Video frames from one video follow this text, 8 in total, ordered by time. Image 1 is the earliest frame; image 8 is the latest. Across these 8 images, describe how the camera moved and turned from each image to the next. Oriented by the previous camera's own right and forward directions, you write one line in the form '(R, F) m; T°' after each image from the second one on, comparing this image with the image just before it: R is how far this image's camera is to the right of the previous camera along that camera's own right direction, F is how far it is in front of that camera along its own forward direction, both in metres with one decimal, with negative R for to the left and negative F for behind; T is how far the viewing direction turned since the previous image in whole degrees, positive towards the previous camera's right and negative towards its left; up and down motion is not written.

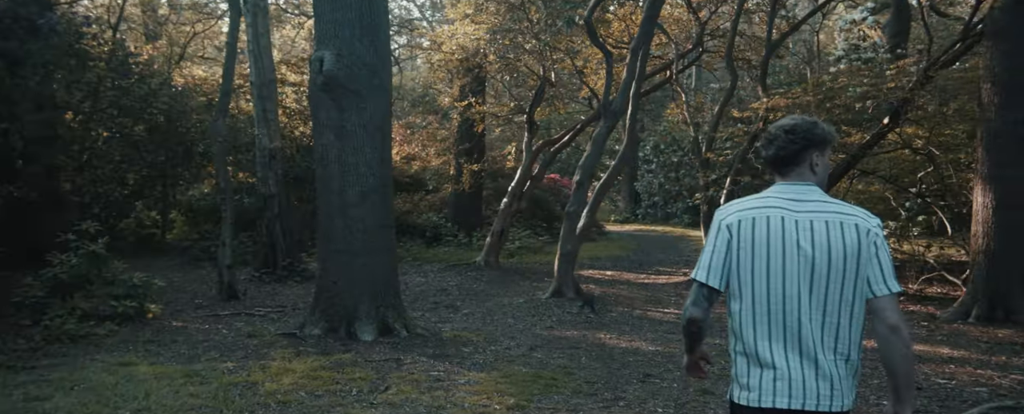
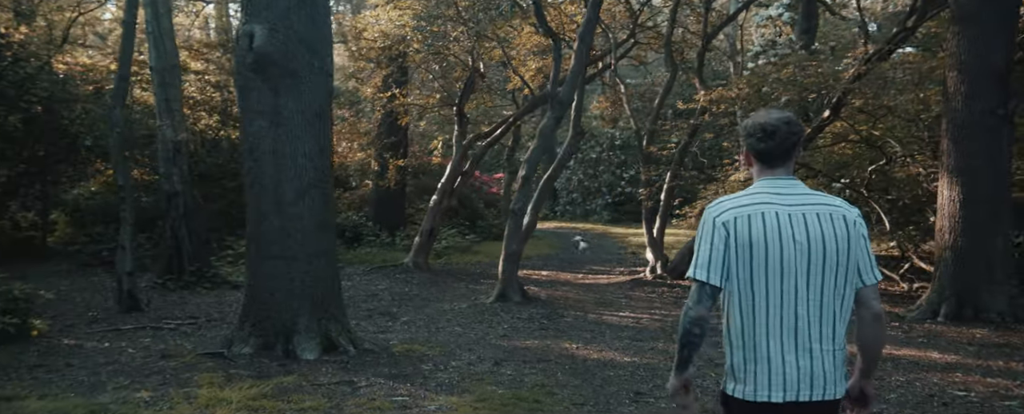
(-0.6, +0.9) m; +7°
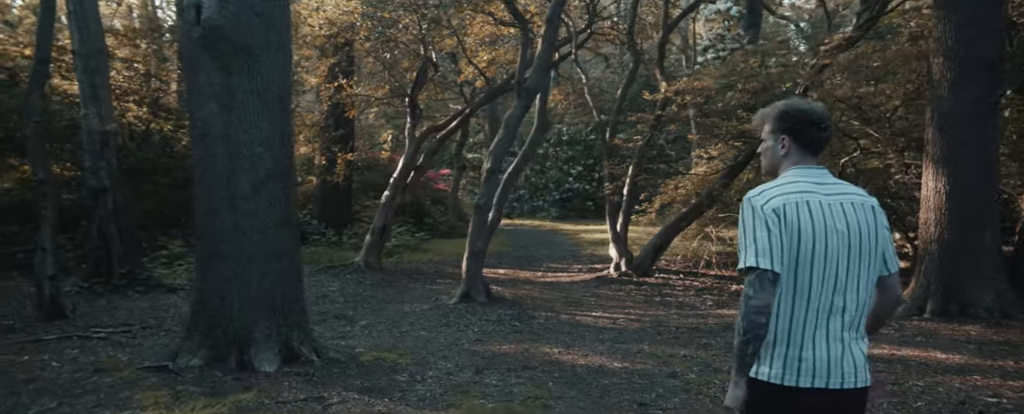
(-0.4, +0.7) m; +5°
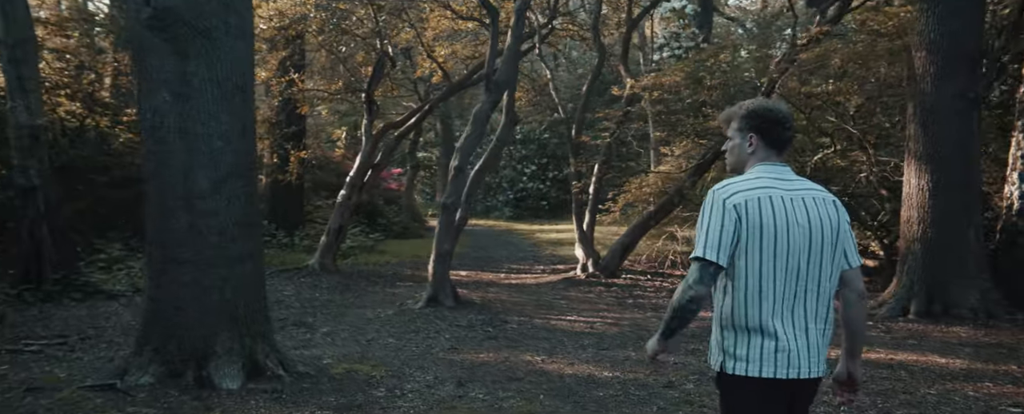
(-0.3, +0.5) m; +4°
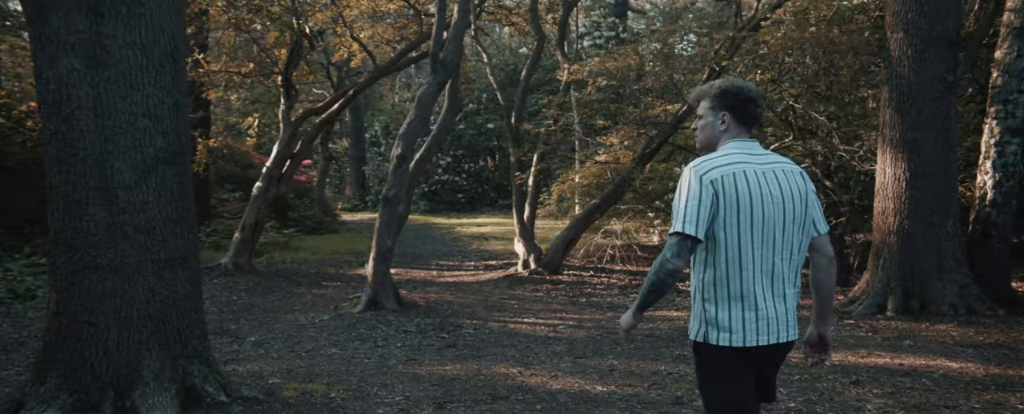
(-0.6, +0.9) m; +7°
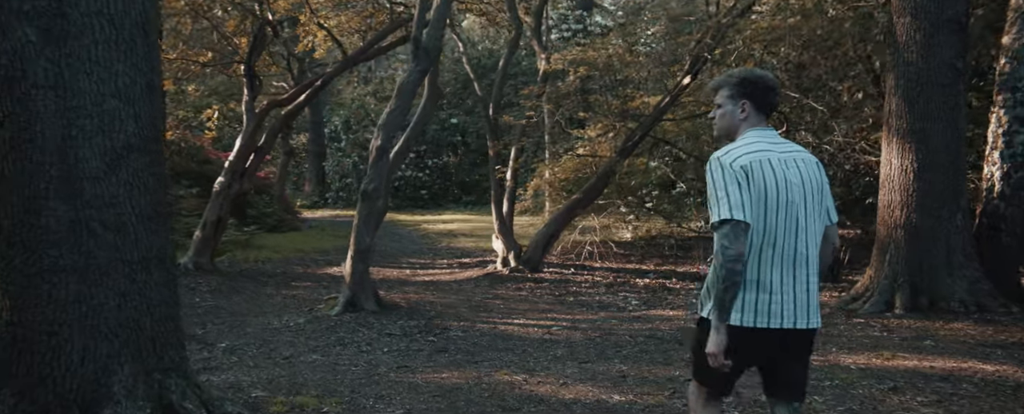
(-0.4, +0.5) m; +3°
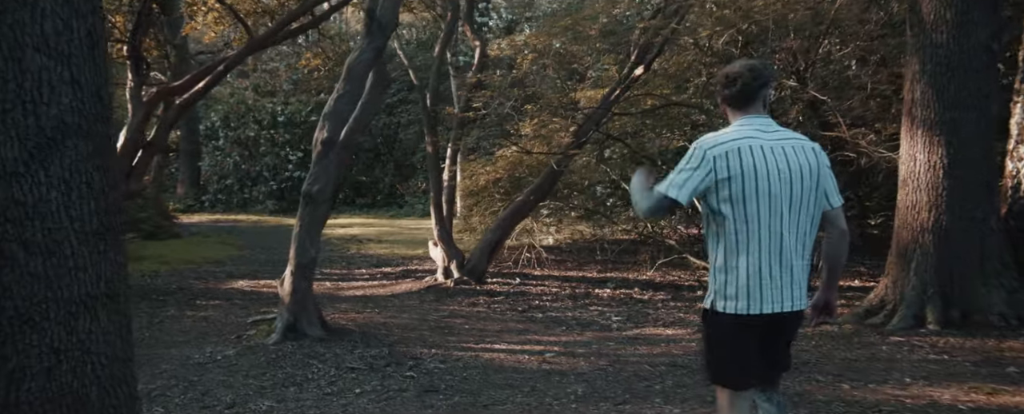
(-1.0, +1.4) m; +9°
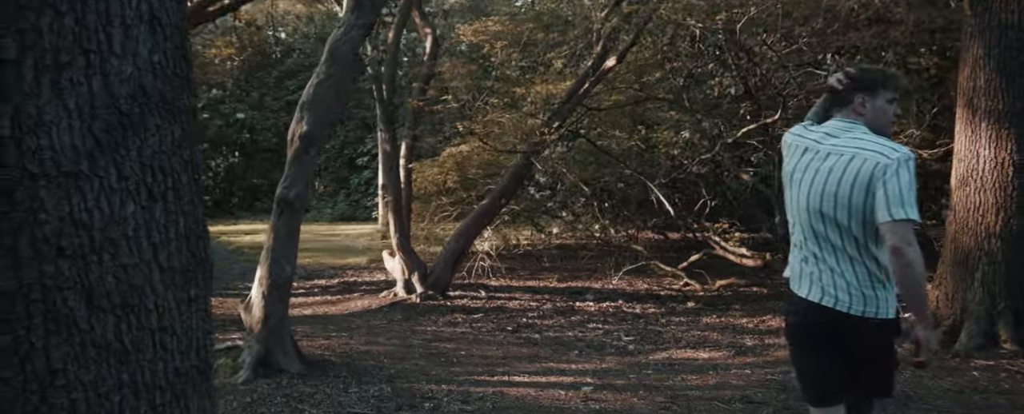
(-1.1, +1.2) m; +8°
